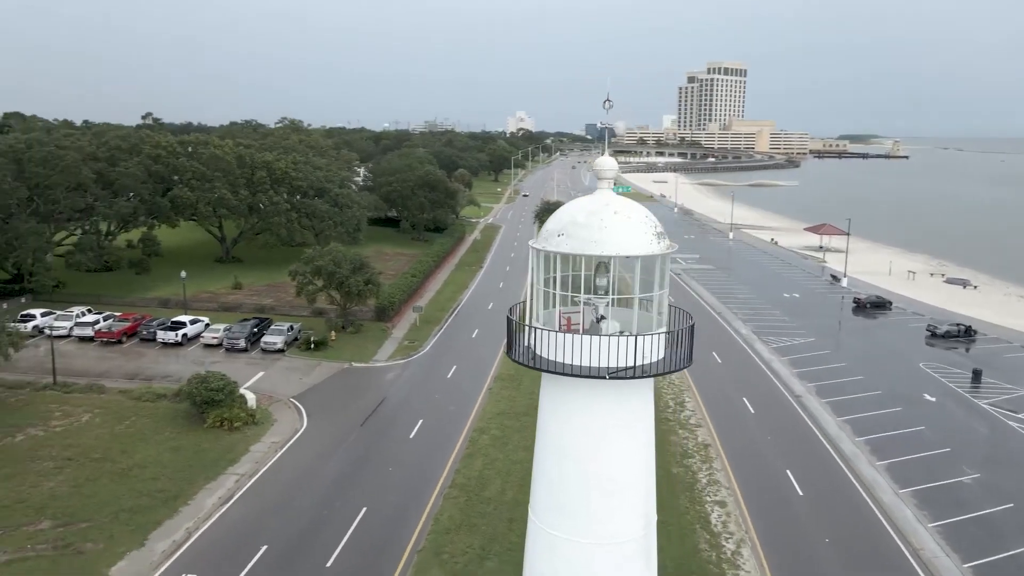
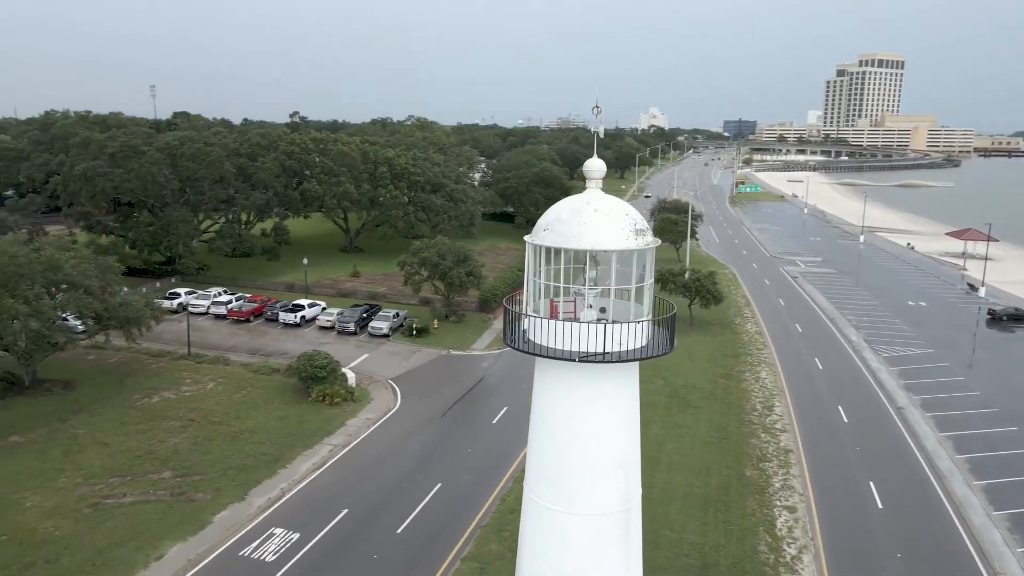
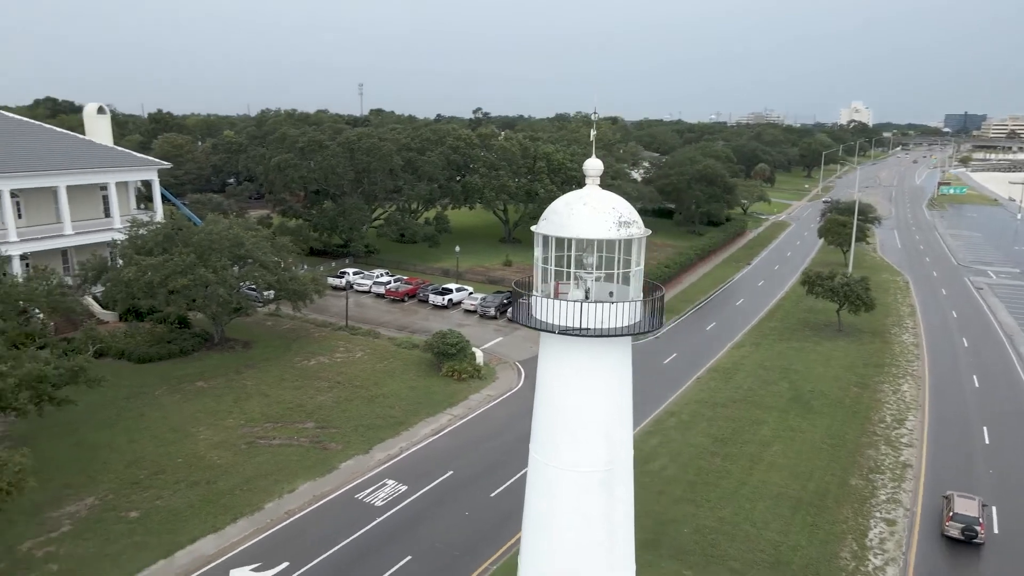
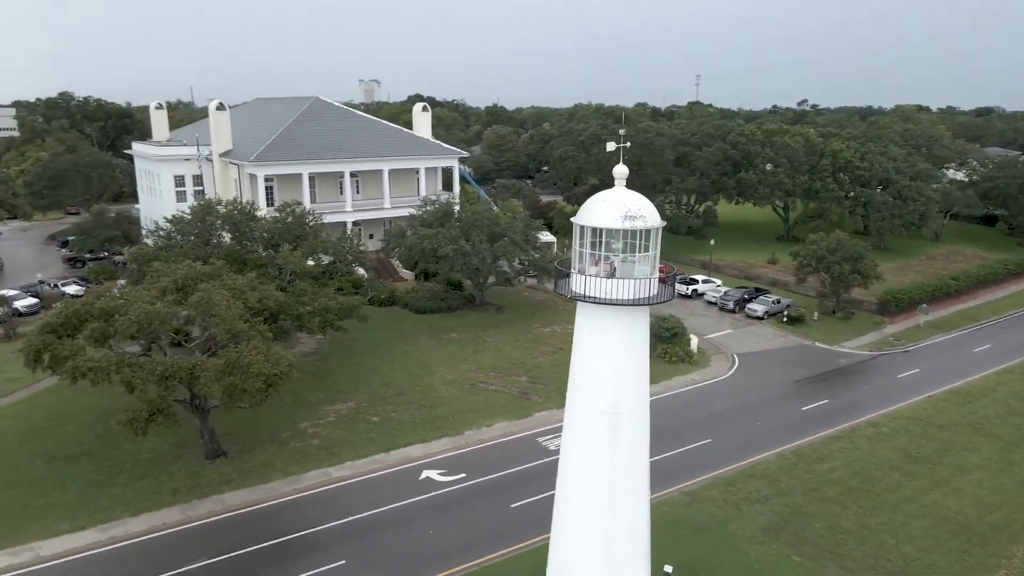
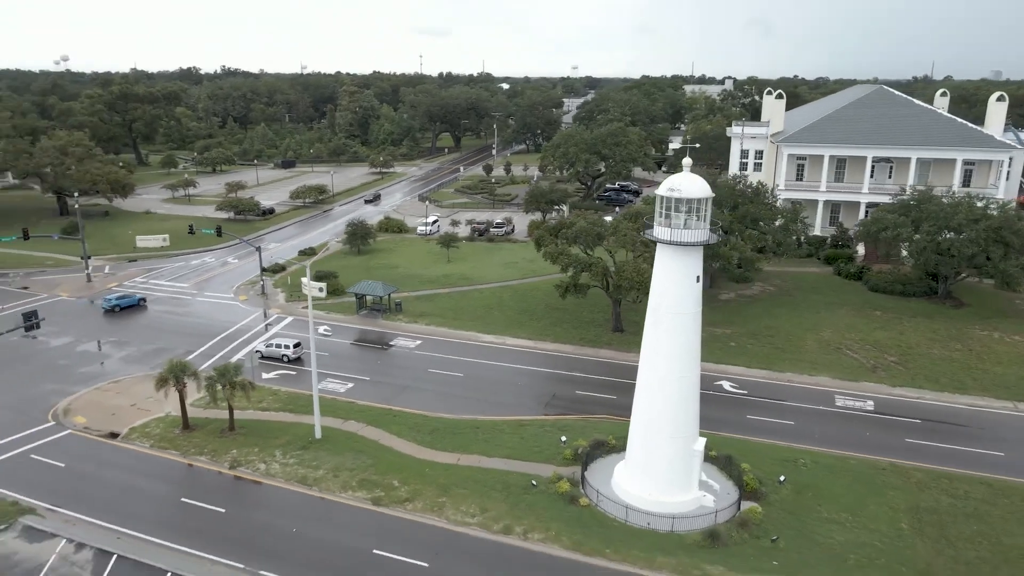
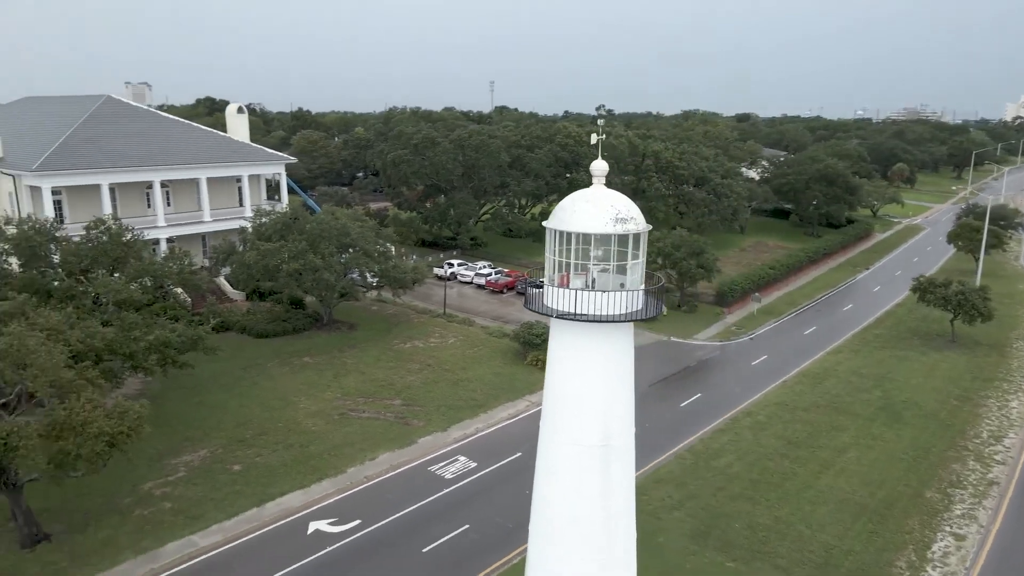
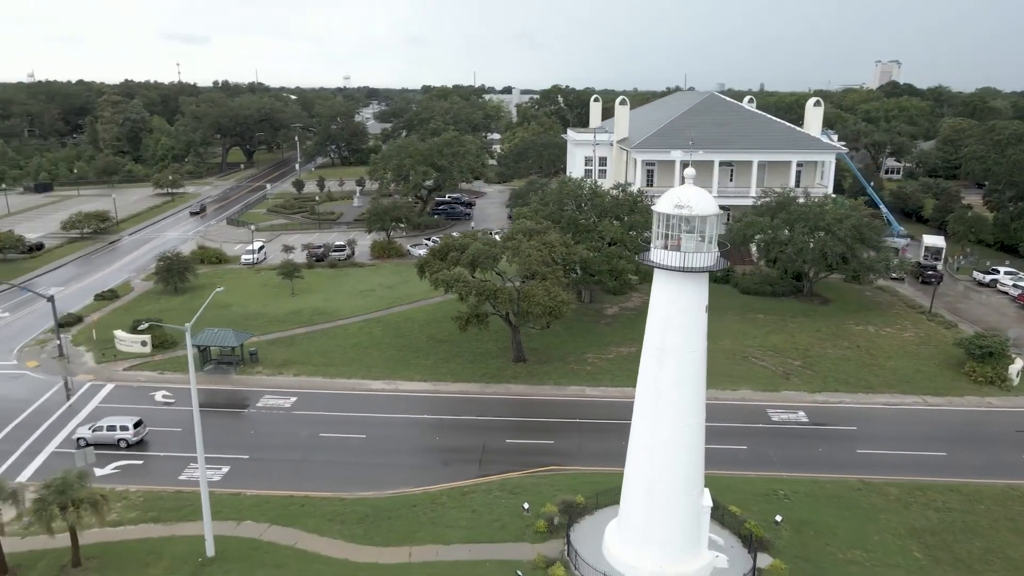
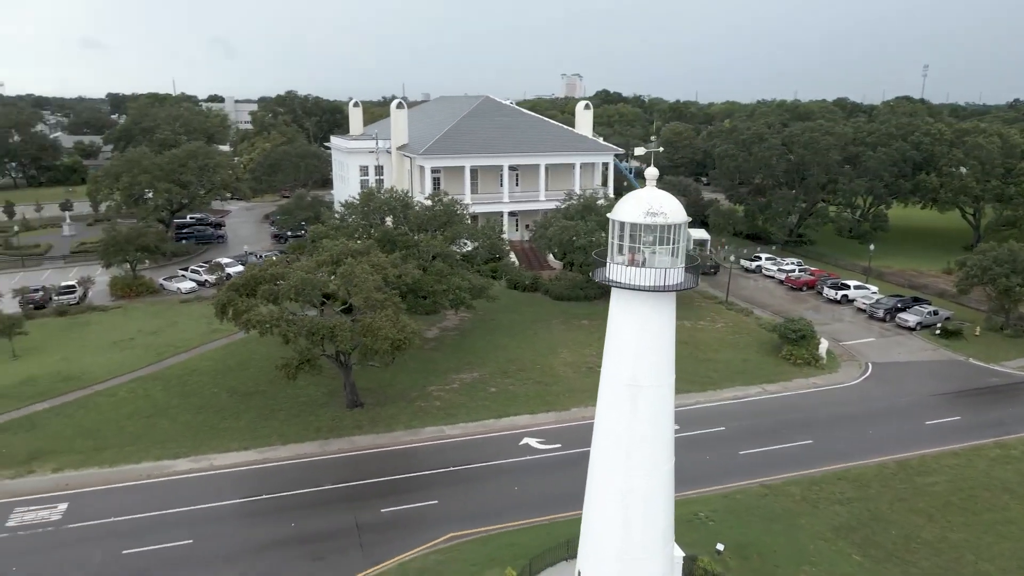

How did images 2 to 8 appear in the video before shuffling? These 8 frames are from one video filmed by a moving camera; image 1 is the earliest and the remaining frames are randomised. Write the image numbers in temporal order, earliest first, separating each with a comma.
2, 3, 6, 4, 8, 7, 5
